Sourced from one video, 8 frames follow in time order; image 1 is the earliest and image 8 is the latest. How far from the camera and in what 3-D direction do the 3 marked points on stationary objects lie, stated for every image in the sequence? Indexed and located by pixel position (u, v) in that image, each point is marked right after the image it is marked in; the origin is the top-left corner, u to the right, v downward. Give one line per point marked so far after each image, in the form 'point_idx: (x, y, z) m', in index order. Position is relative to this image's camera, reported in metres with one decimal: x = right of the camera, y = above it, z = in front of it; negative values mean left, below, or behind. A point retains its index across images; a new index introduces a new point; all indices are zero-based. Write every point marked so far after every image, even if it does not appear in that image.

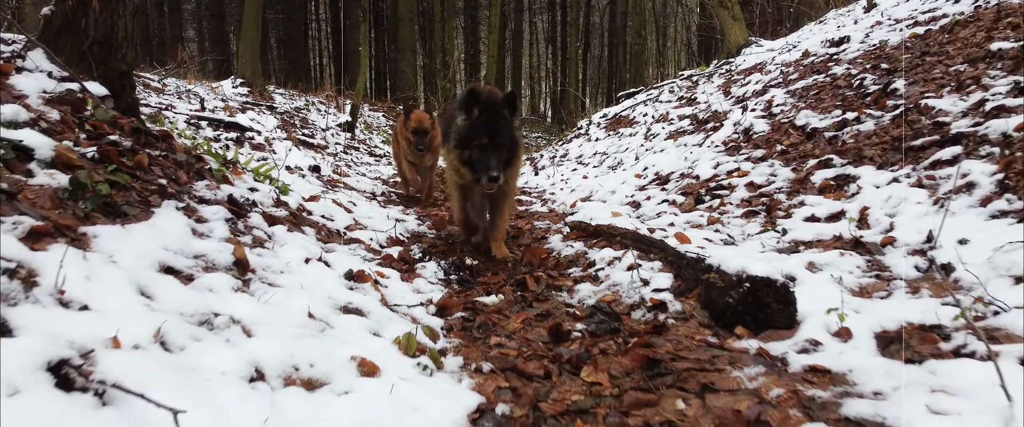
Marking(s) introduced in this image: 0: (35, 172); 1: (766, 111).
0: (-1.7, +0.1, +2.4) m
1: (+2.5, +1.0, +6.6) m
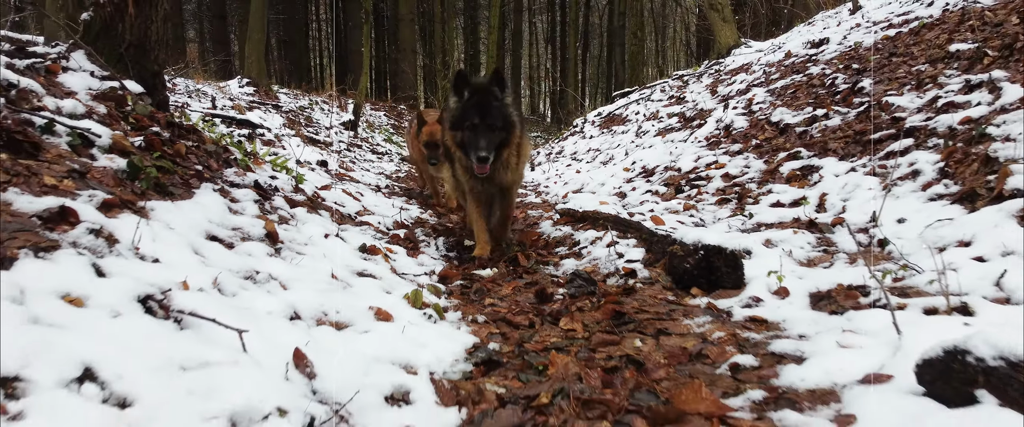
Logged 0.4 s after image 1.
0: (-1.7, +0.2, +2.8) m
1: (+2.4, +1.1, +7.1) m
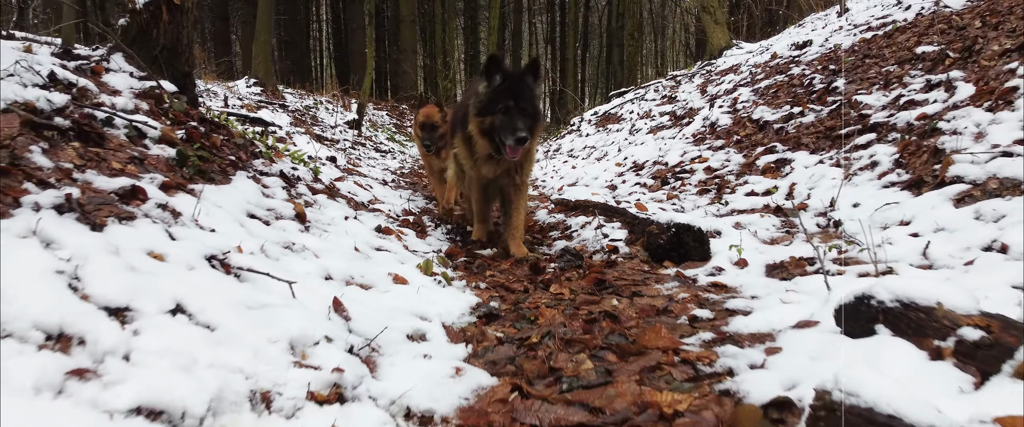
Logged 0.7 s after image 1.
0: (-1.7, +0.3, +3.2) m
1: (+2.4, +1.2, +7.5) m
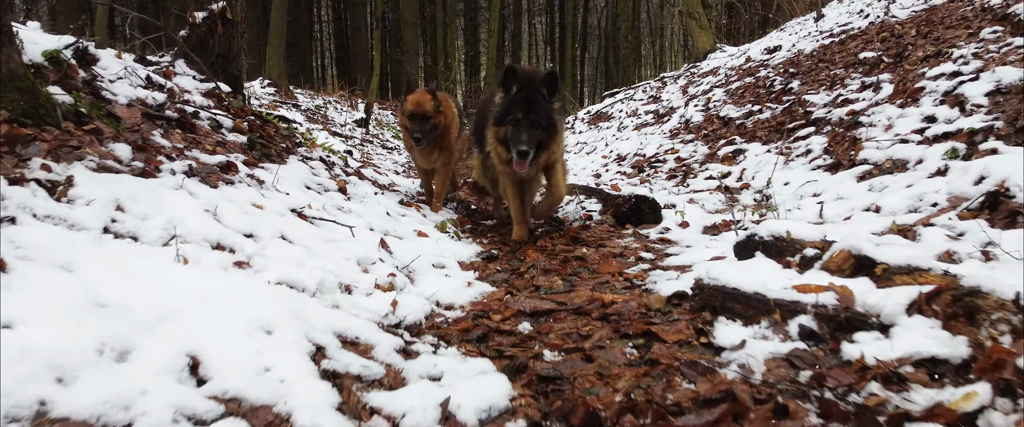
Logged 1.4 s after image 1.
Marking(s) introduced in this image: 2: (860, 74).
0: (-1.7, +0.5, +4.1) m
1: (+2.4, +1.3, +8.4) m
2: (+3.3, +1.3, +6.5) m
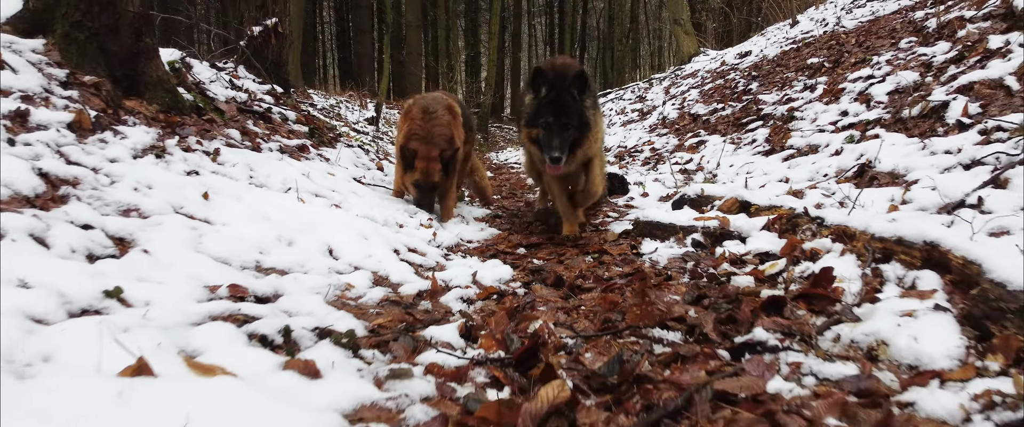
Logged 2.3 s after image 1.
0: (-1.7, +0.7, +5.4) m
1: (+2.4, +1.5, +9.6) m
2: (+3.4, +1.6, +7.7) m
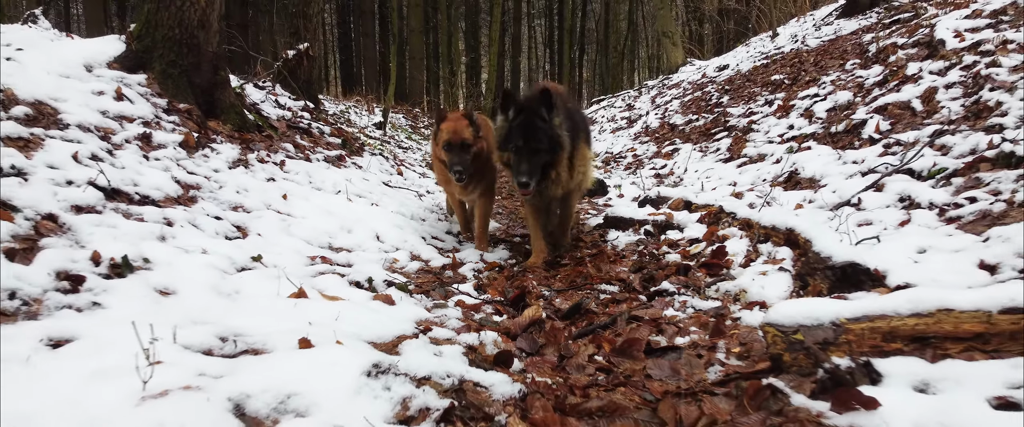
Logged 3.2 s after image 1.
0: (-1.8, +0.7, +6.4) m
1: (+2.4, +1.5, +10.7) m
2: (+3.3, +1.6, +8.8) m
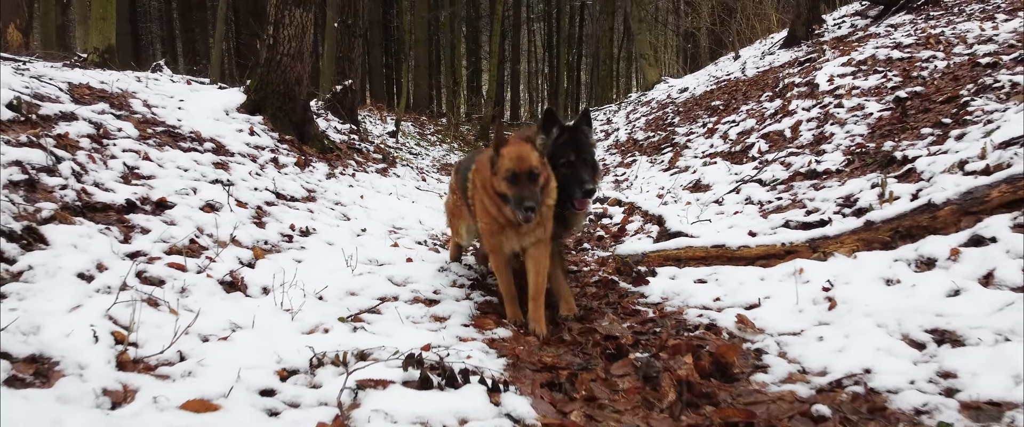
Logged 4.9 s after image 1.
0: (-1.8, +0.8, +9.0) m
1: (+2.3, +1.6, +13.2) m
2: (+3.2, +1.6, +11.4) m
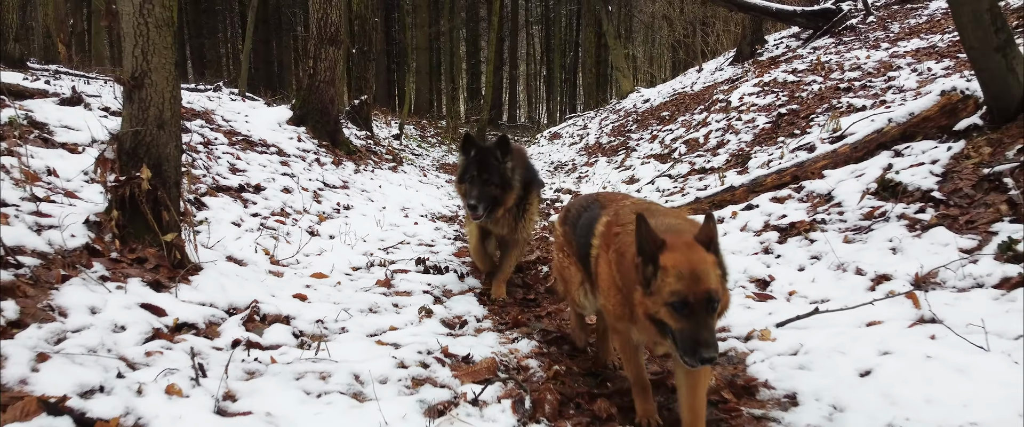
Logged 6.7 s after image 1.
0: (-2.2, +1.0, +11.8) m
1: (+2.0, +1.8, +16.0) m
2: (+2.9, +1.8, +14.1) m
